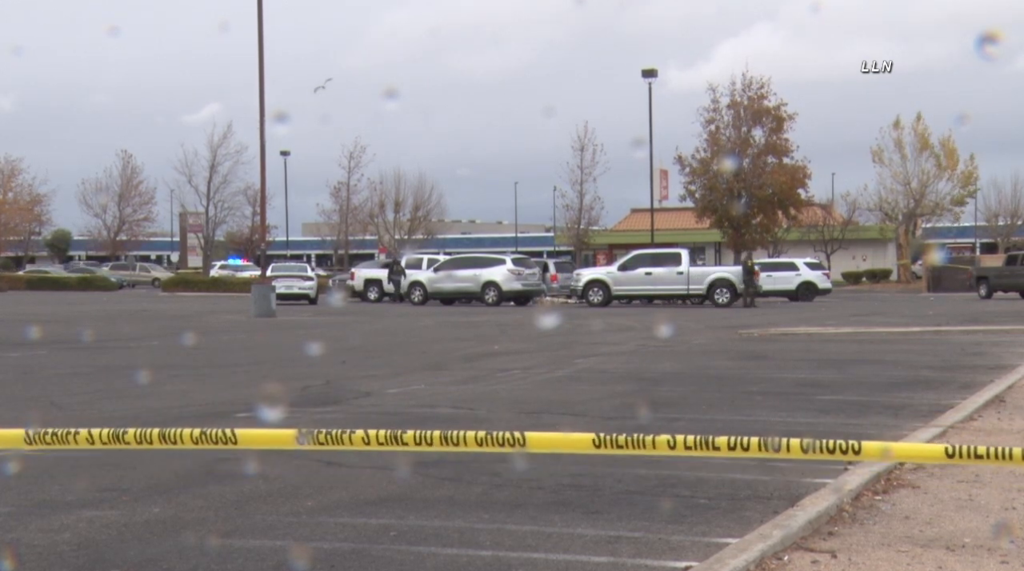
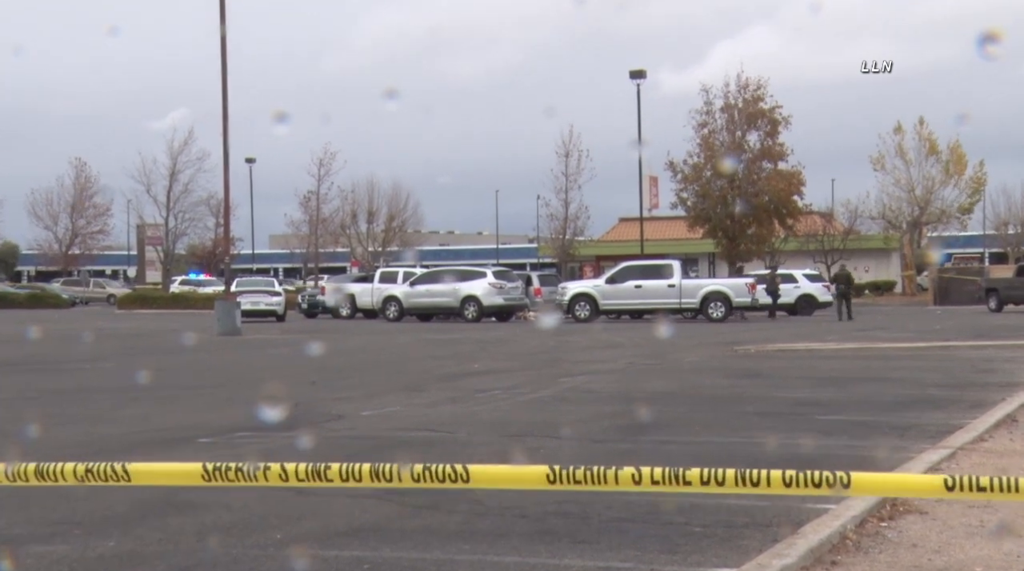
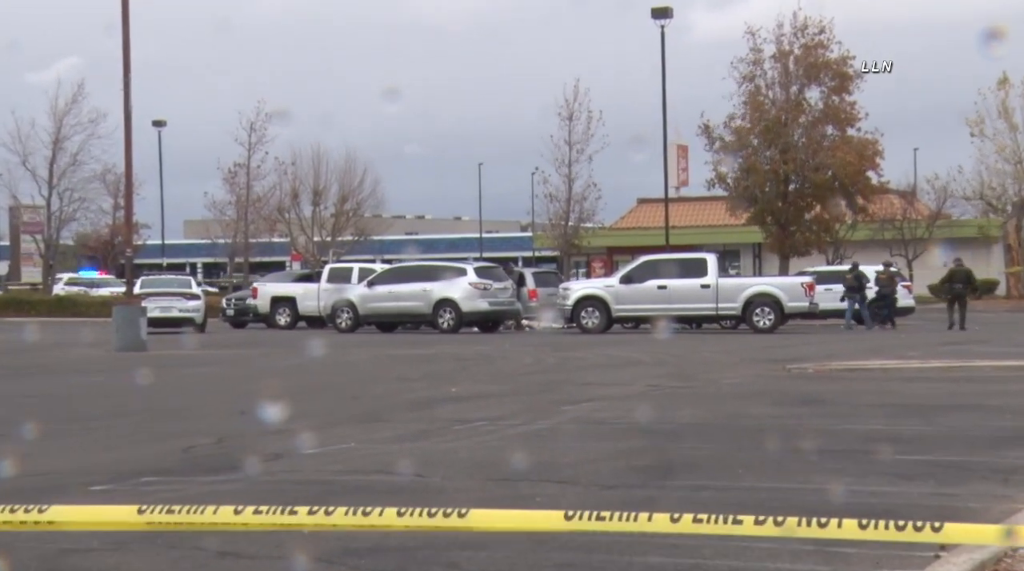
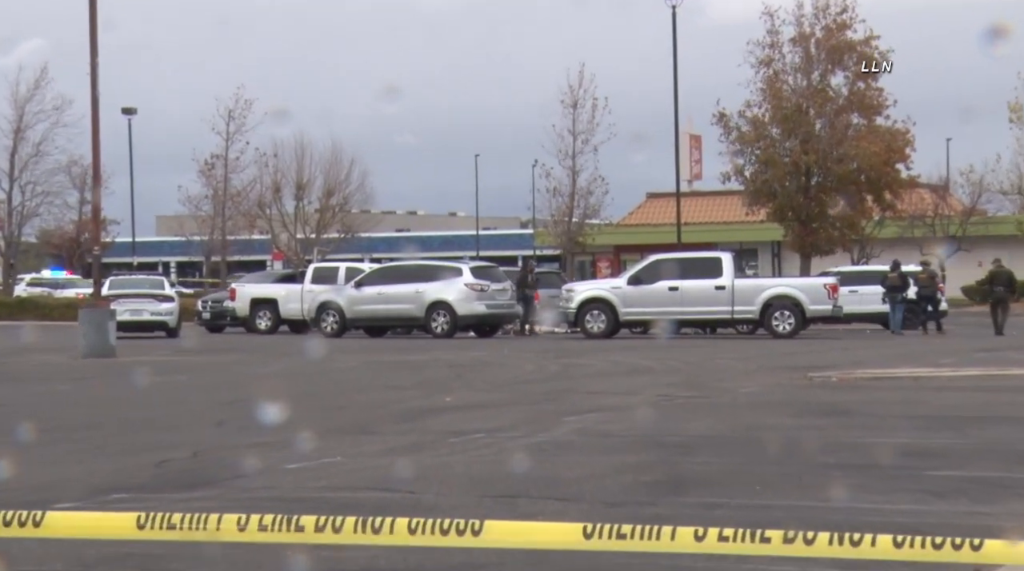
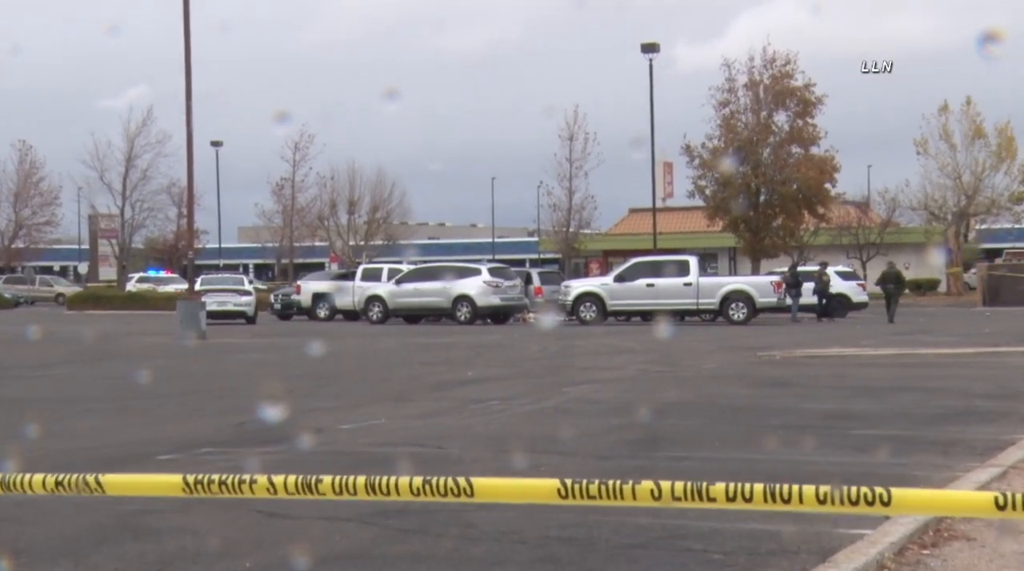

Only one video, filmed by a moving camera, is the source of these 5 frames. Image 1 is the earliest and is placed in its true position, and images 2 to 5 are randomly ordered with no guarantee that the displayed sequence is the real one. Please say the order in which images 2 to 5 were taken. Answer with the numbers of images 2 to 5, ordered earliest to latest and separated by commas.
2, 5, 3, 4
